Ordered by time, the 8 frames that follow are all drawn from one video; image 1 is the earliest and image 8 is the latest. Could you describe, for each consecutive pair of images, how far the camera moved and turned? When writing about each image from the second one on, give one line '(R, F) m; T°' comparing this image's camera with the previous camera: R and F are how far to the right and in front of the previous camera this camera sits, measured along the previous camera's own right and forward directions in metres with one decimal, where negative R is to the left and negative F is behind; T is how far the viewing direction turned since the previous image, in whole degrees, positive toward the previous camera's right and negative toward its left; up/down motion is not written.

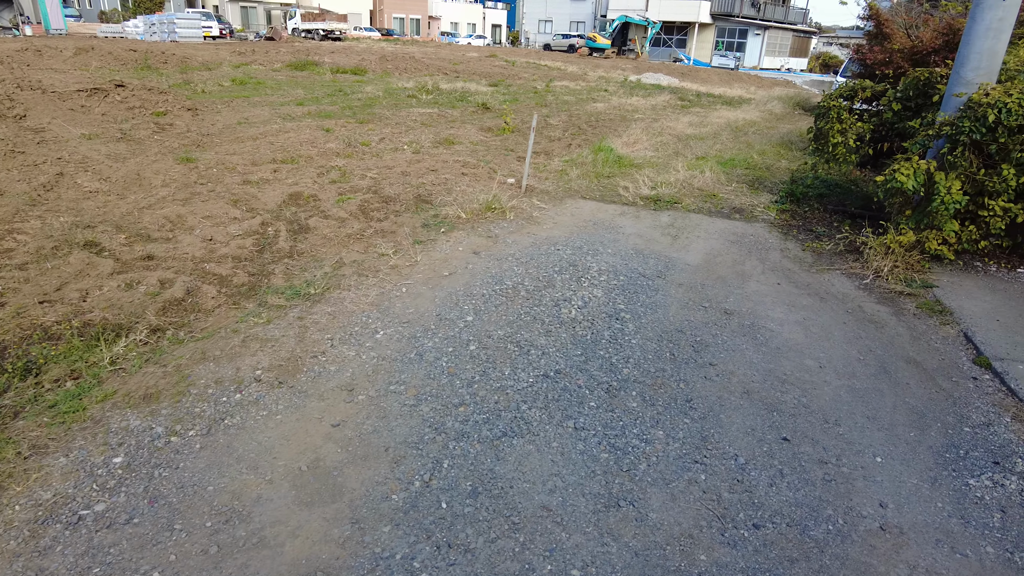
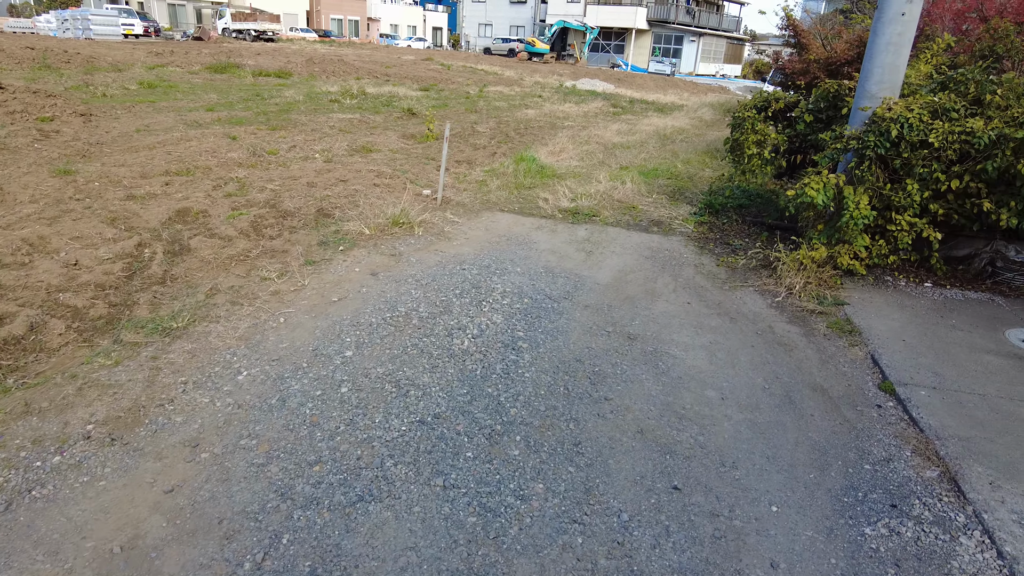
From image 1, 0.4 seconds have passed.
(+0.3, +0.2) m; +5°
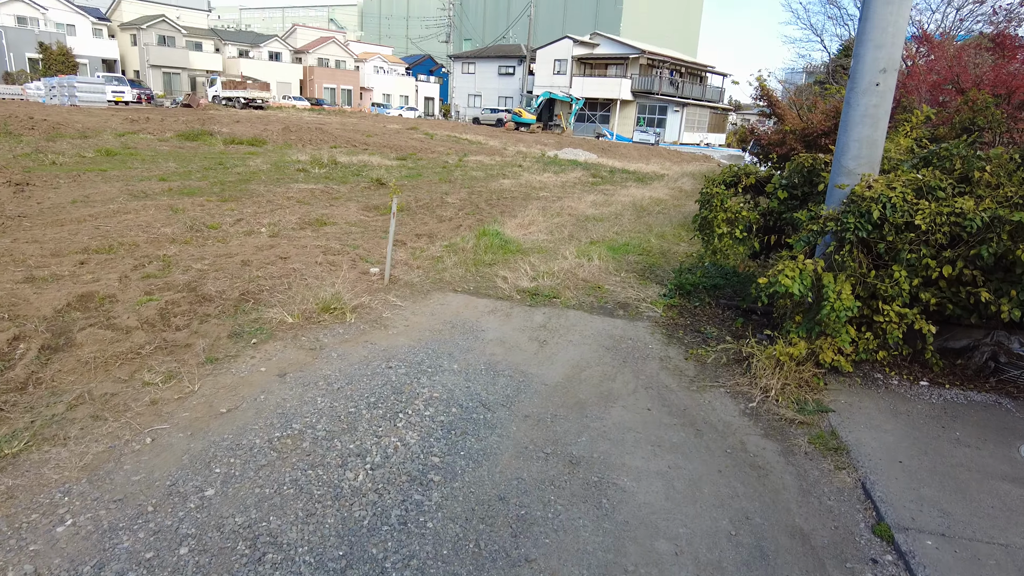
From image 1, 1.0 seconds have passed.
(+0.3, +0.5) m; +1°
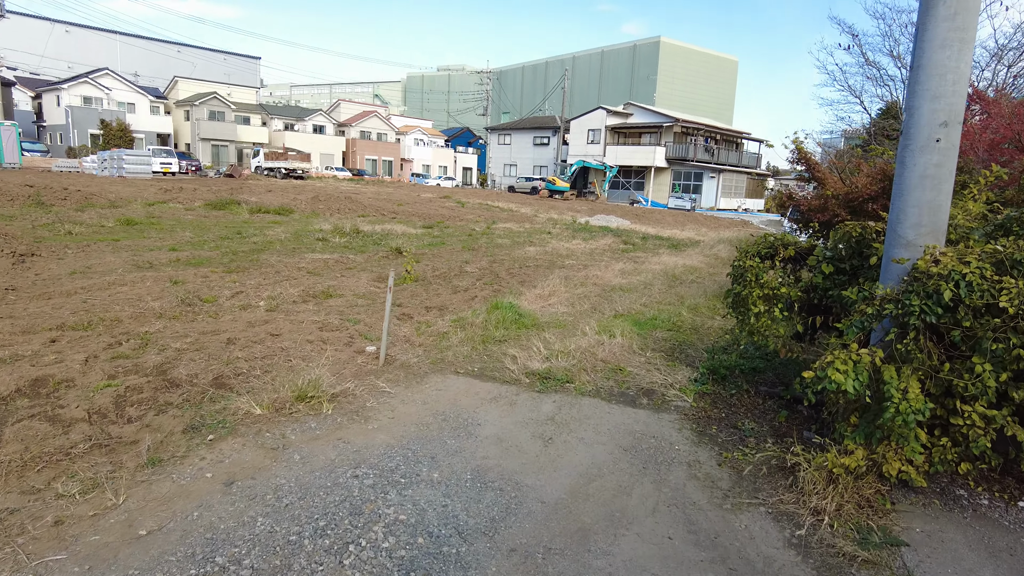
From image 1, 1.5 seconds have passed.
(+0.2, +0.5) m; -3°
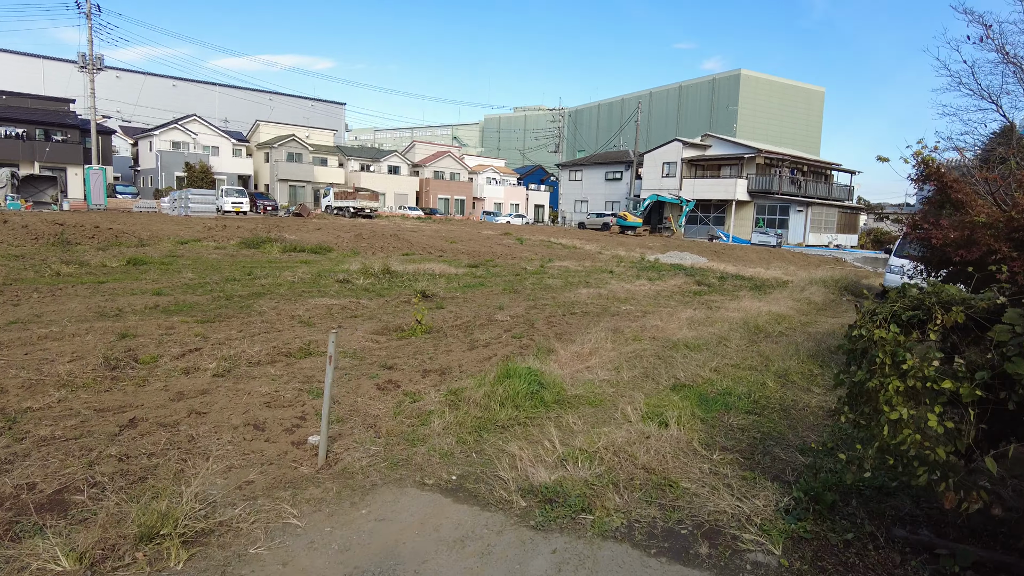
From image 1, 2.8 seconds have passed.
(+0.4, +1.5) m; -7°
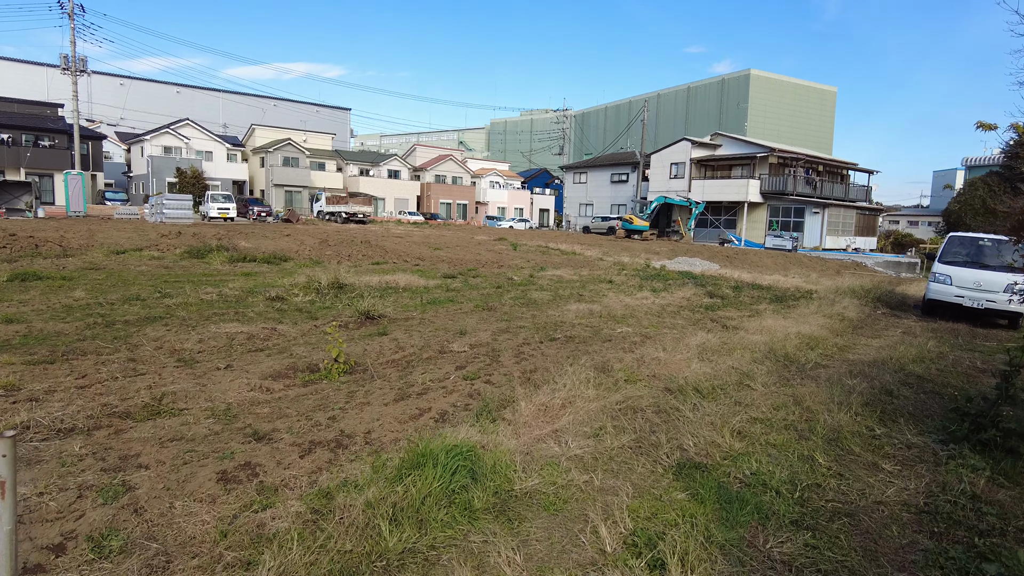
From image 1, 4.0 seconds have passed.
(+0.4, +1.6) m; -1°
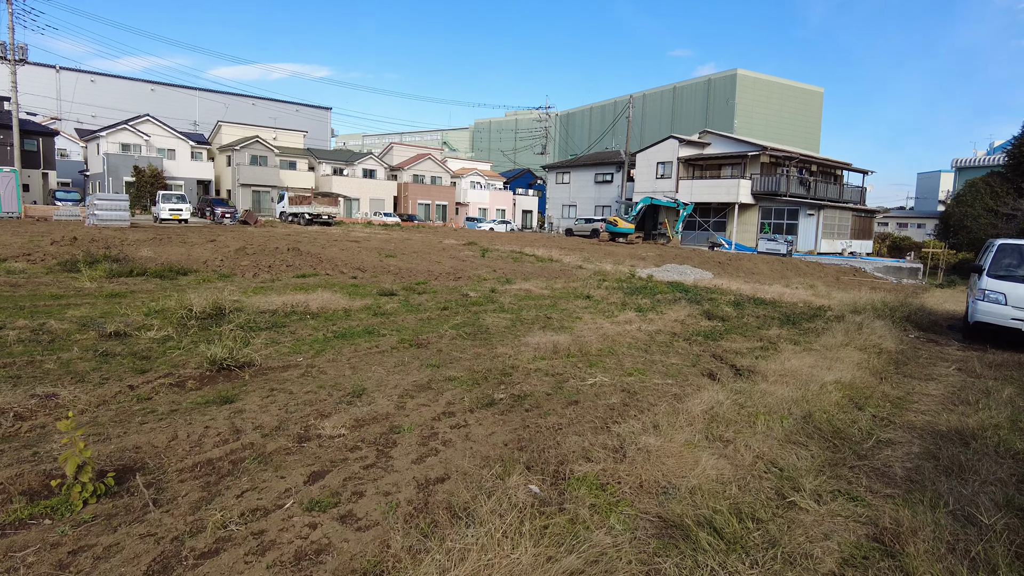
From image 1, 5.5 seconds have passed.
(+0.5, +2.0) m; +1°
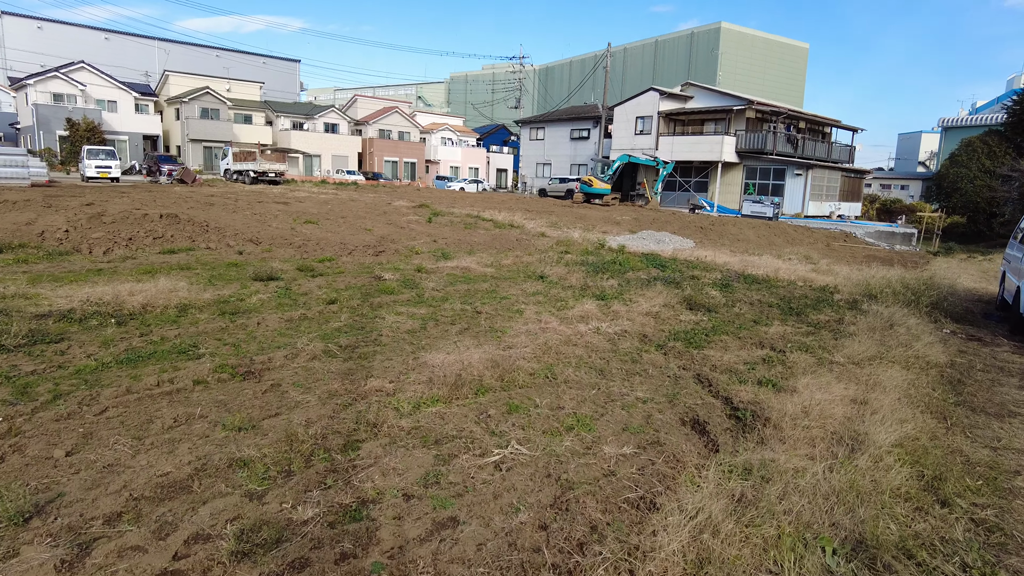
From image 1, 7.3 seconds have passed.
(+0.6, +2.1) m; +2°
